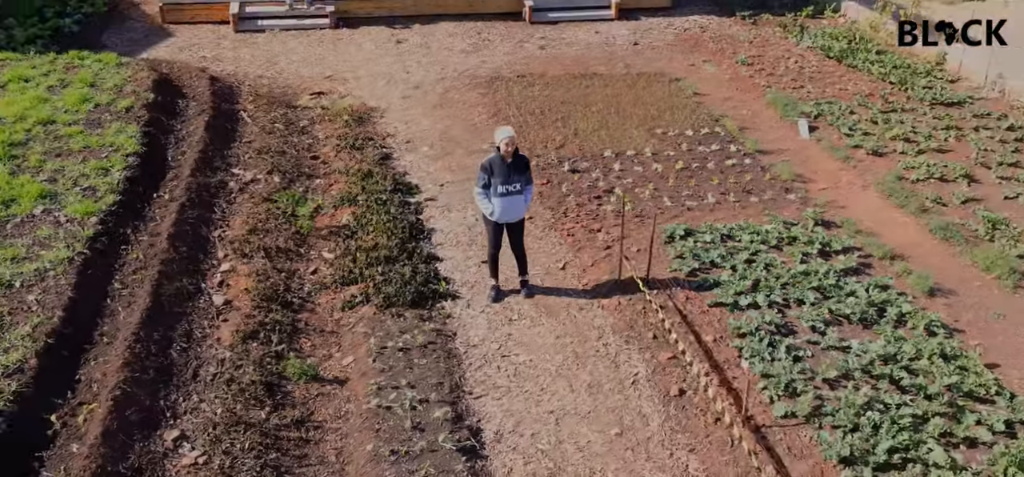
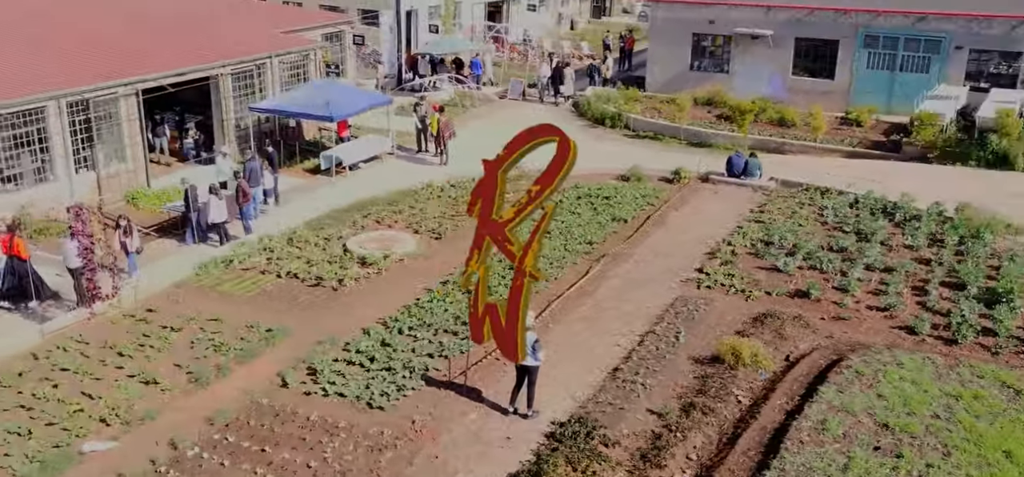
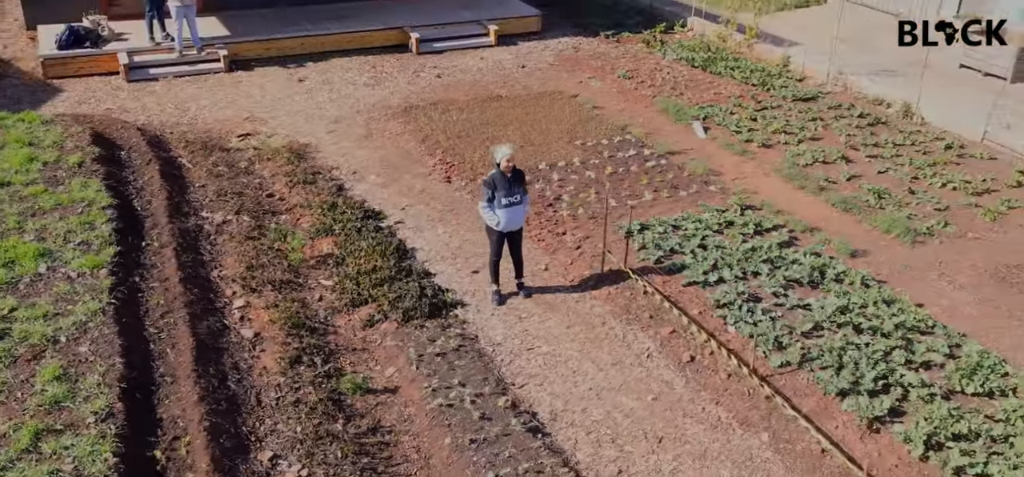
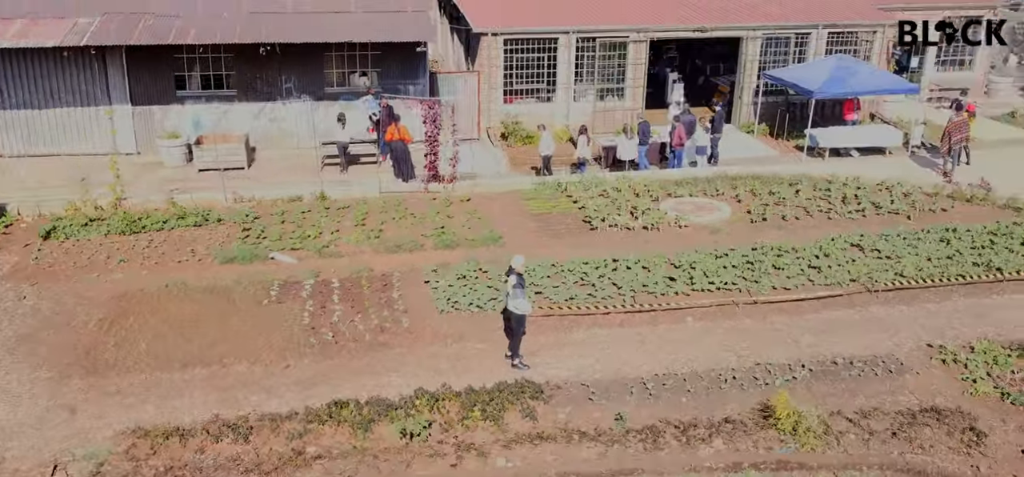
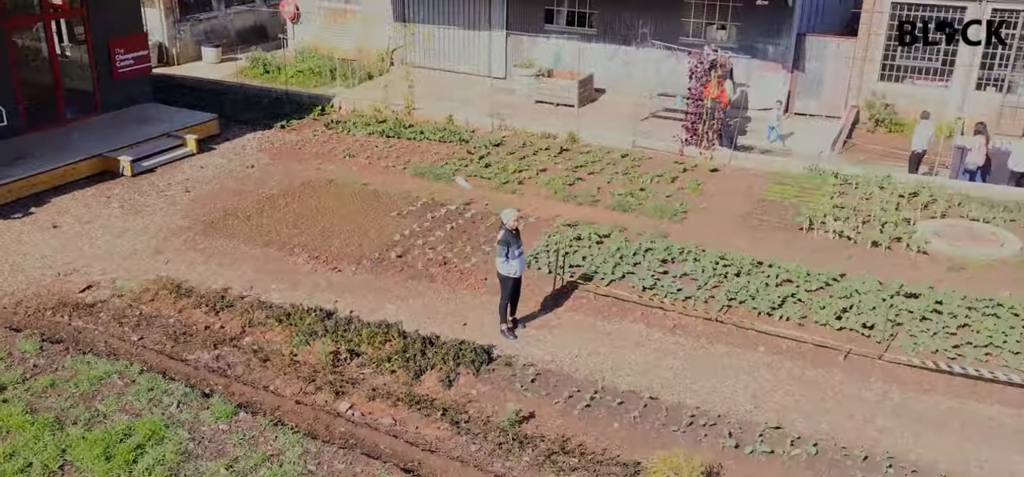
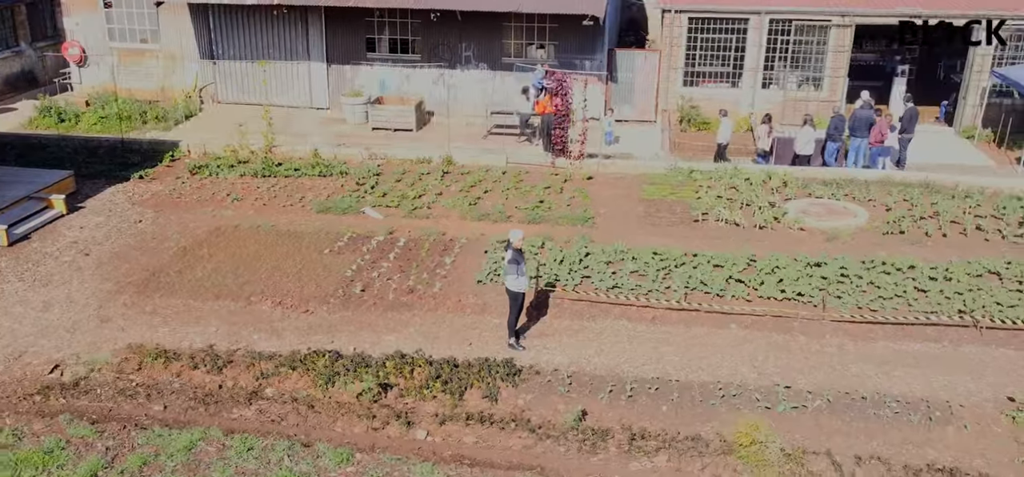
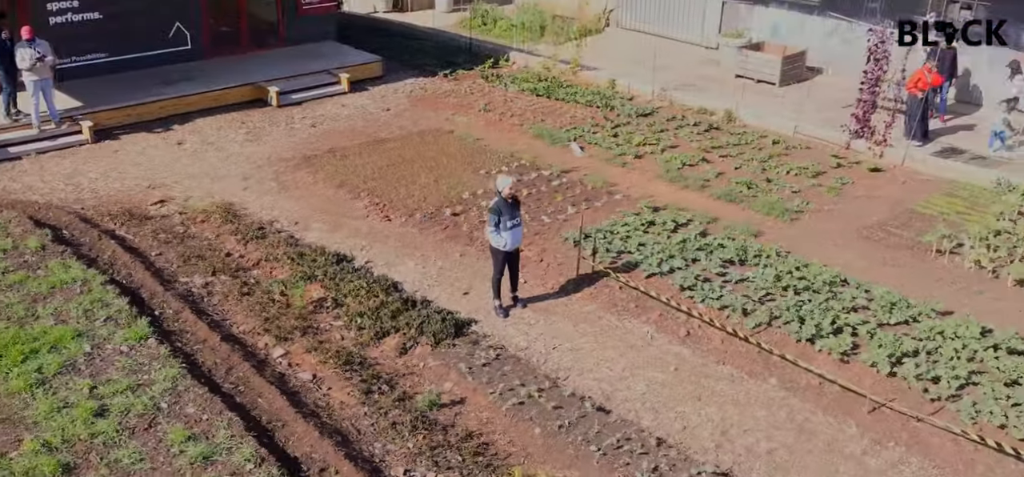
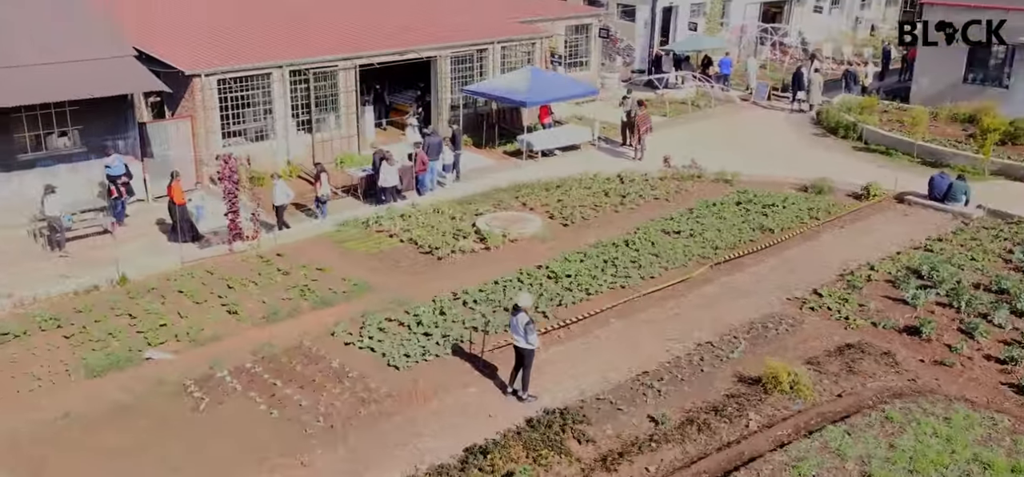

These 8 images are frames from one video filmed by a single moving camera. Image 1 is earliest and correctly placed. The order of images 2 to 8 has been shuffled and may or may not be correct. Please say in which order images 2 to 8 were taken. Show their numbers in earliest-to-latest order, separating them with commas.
3, 7, 5, 6, 4, 8, 2
